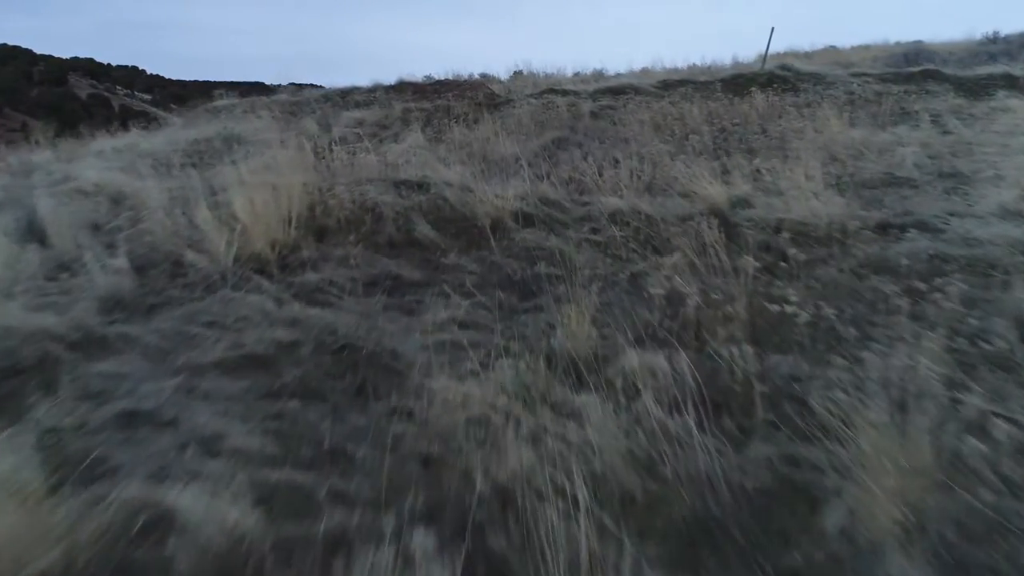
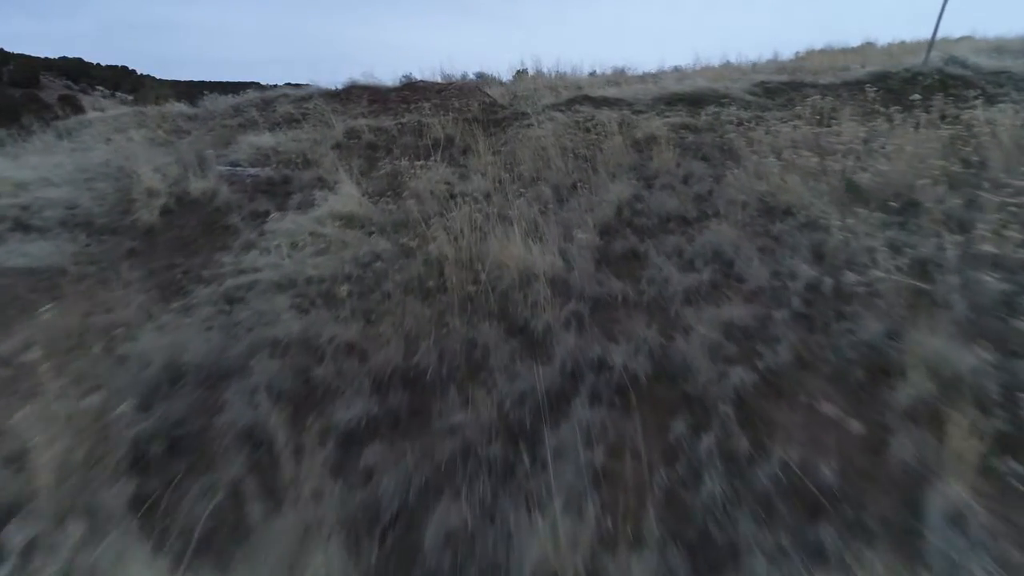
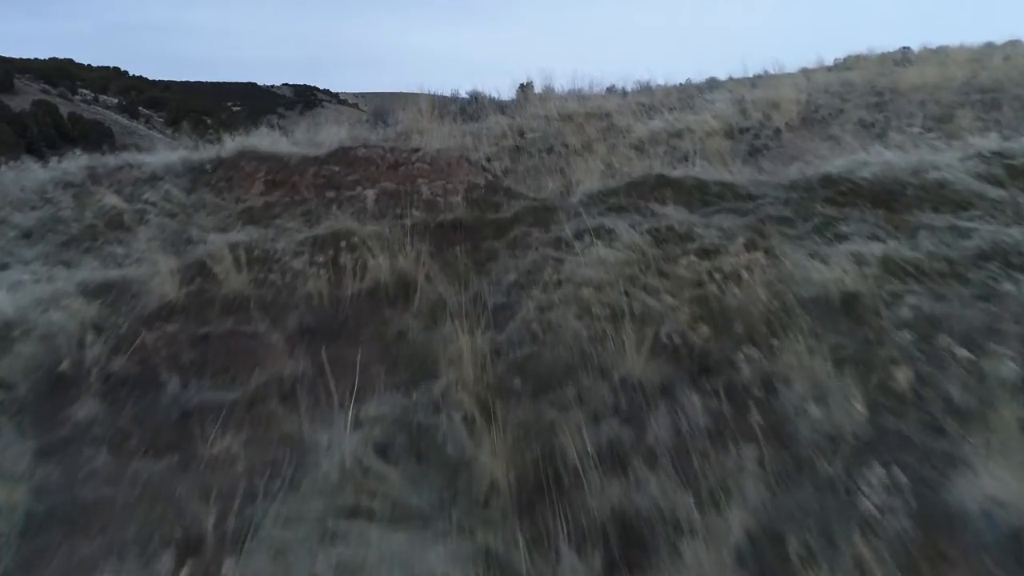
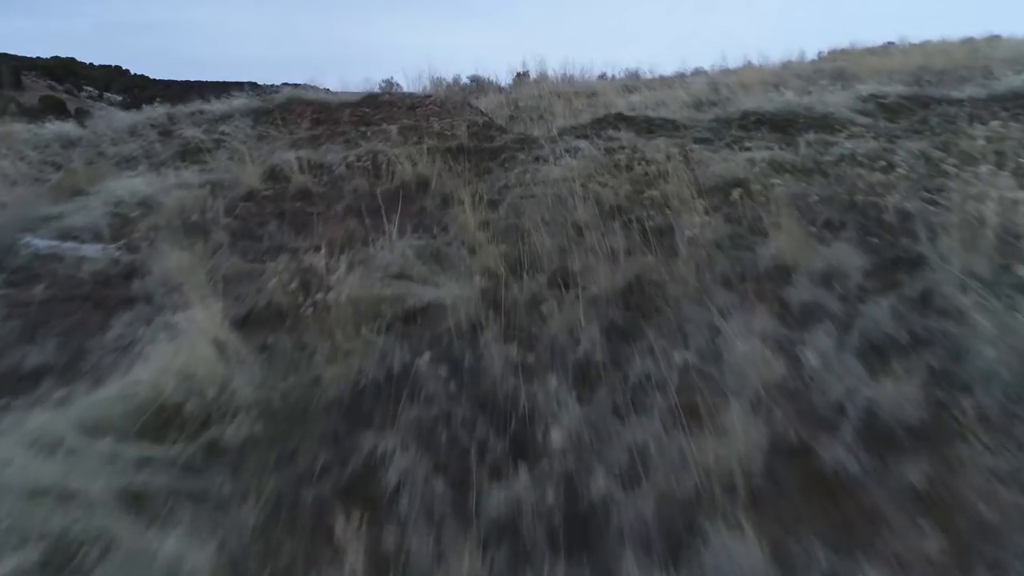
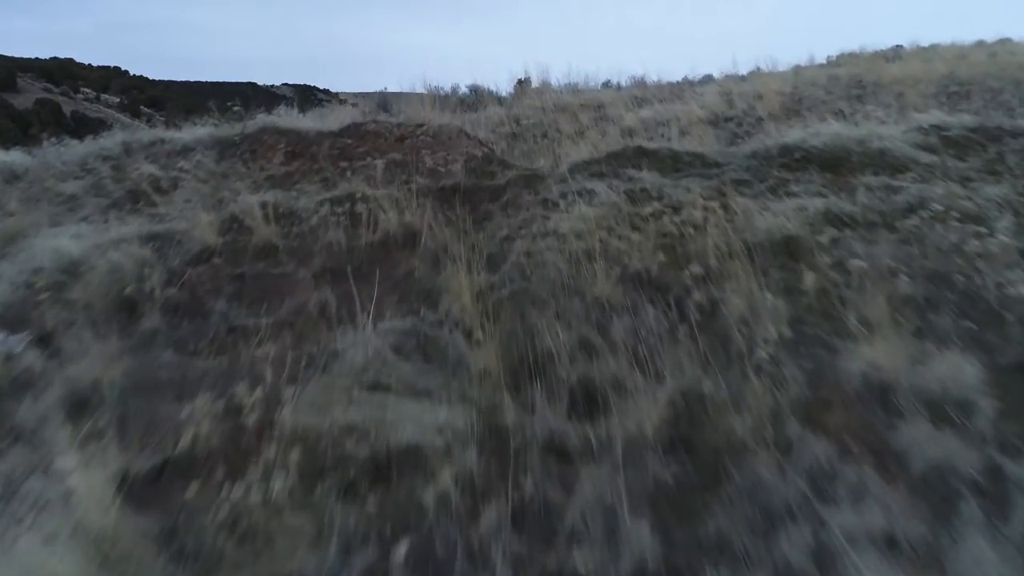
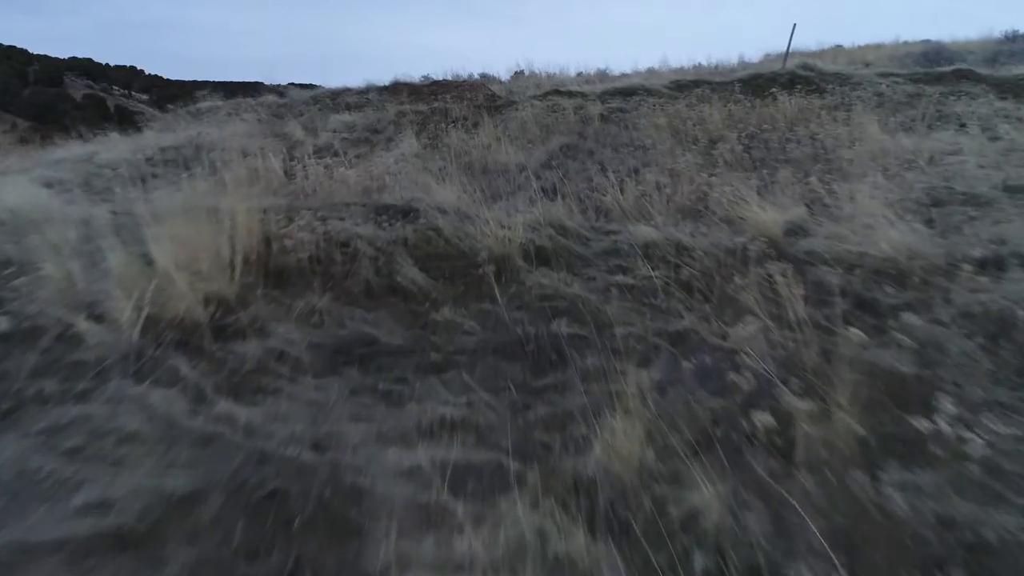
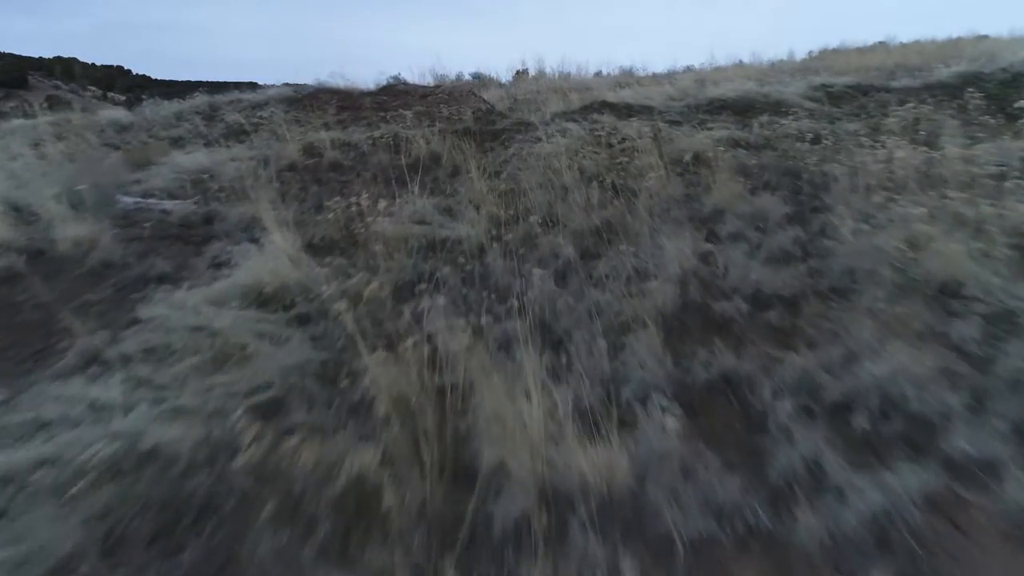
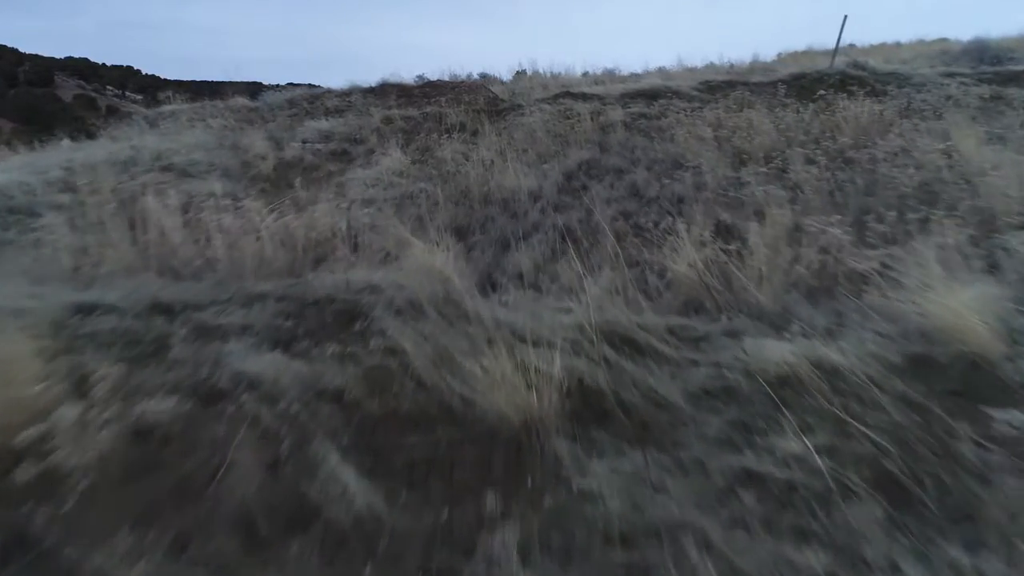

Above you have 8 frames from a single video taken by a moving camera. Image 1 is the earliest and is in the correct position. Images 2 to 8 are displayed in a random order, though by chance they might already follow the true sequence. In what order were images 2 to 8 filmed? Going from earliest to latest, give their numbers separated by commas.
6, 8, 2, 7, 4, 5, 3
